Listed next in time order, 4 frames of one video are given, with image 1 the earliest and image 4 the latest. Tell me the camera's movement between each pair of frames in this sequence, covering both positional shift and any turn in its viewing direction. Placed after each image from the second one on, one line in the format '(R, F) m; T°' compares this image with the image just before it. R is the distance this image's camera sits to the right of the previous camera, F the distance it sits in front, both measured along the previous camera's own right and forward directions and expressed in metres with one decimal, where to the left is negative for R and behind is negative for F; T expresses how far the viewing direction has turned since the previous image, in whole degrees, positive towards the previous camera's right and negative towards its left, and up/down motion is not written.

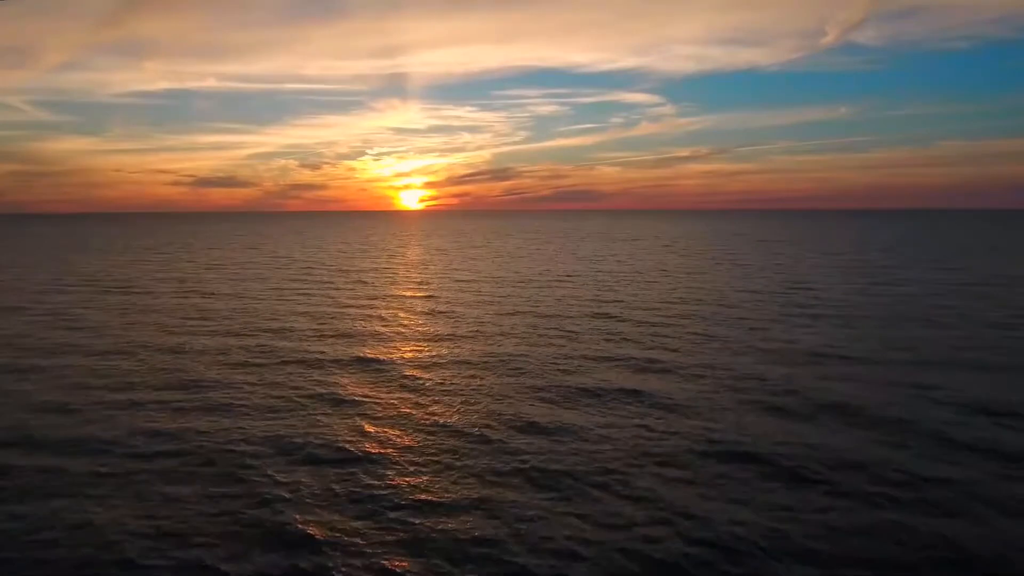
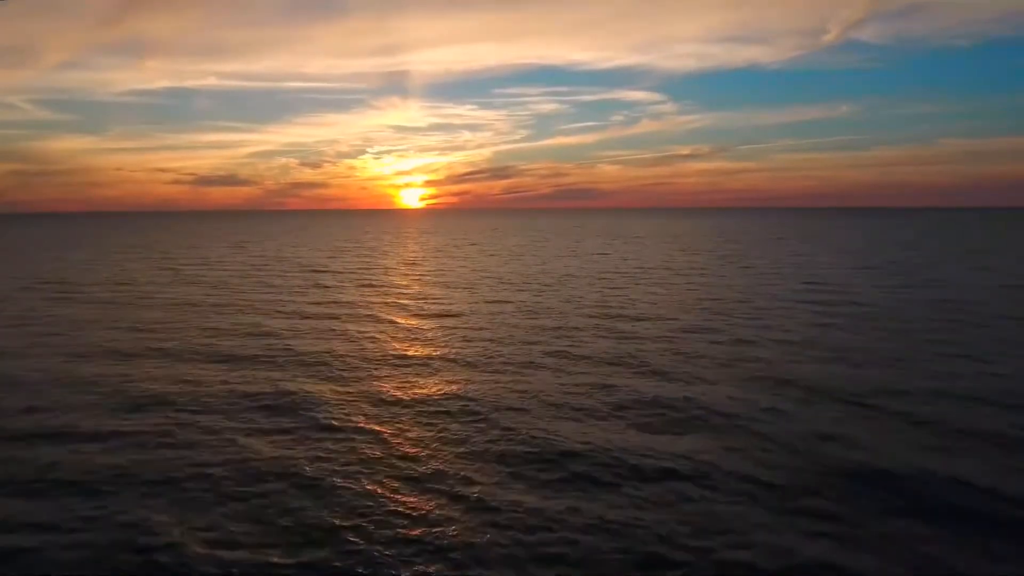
(+0.2, +2.5) m; 0°
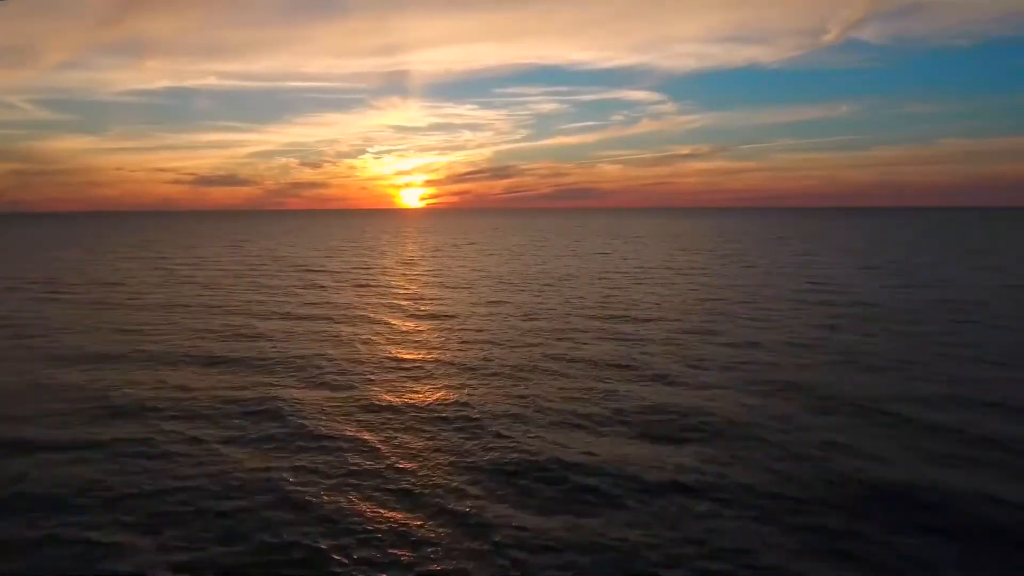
(-1.2, -0.4) m; 0°
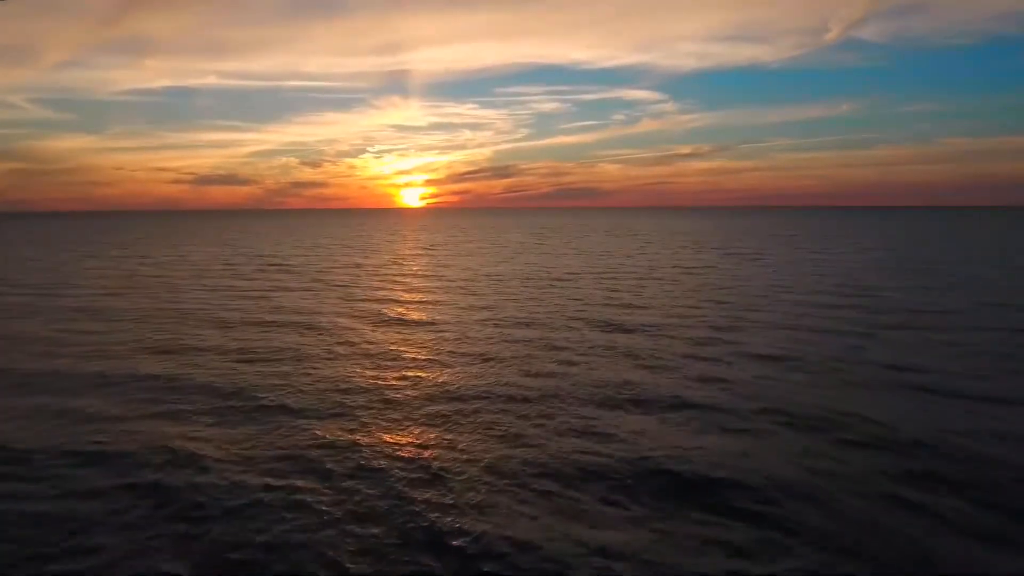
(0.0, +1.8) m; 0°
